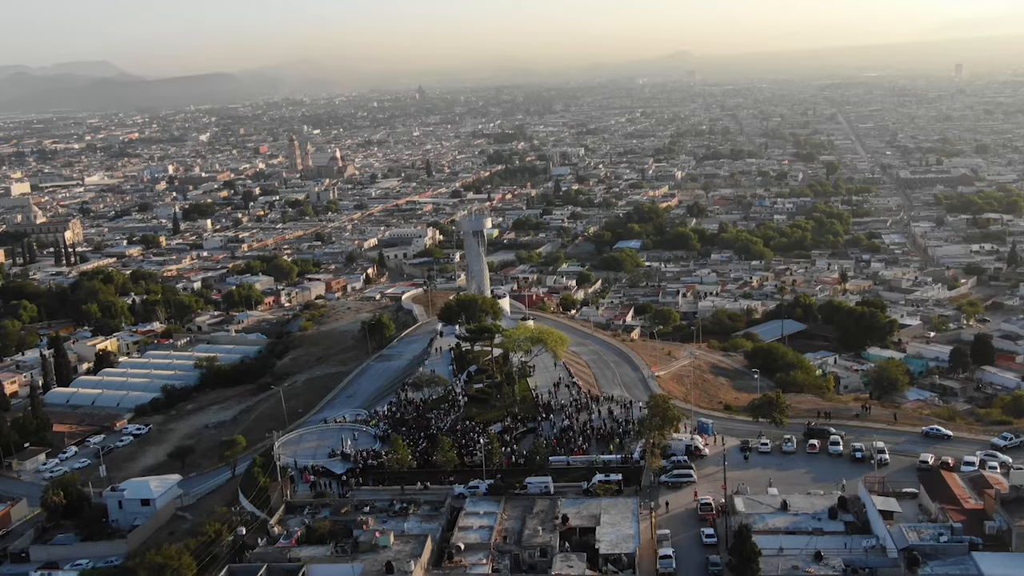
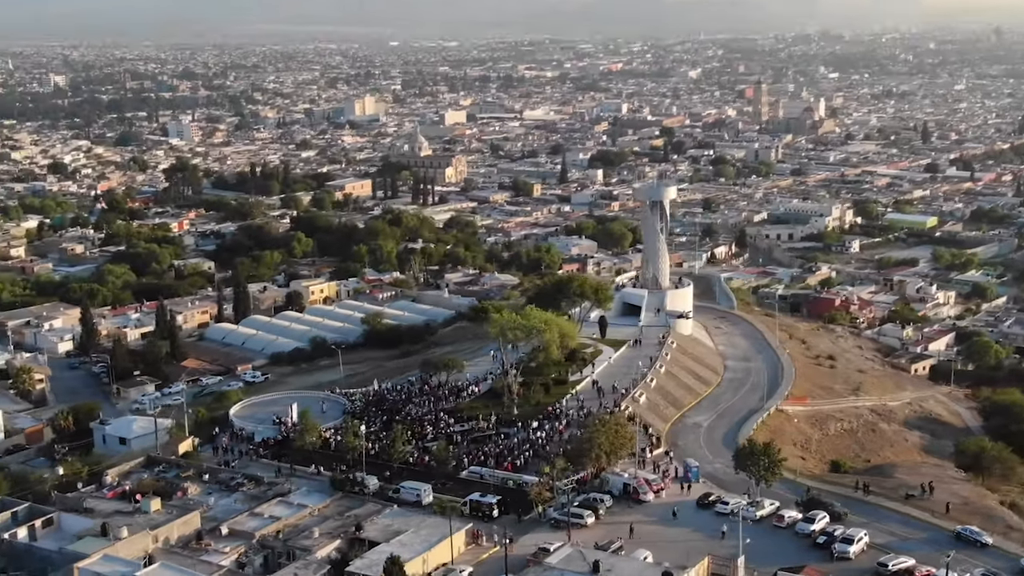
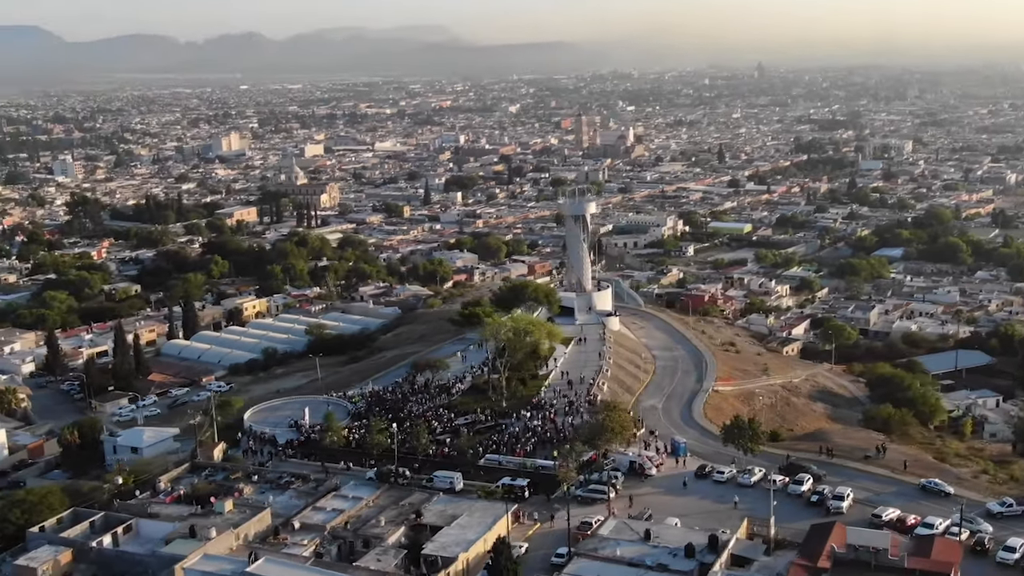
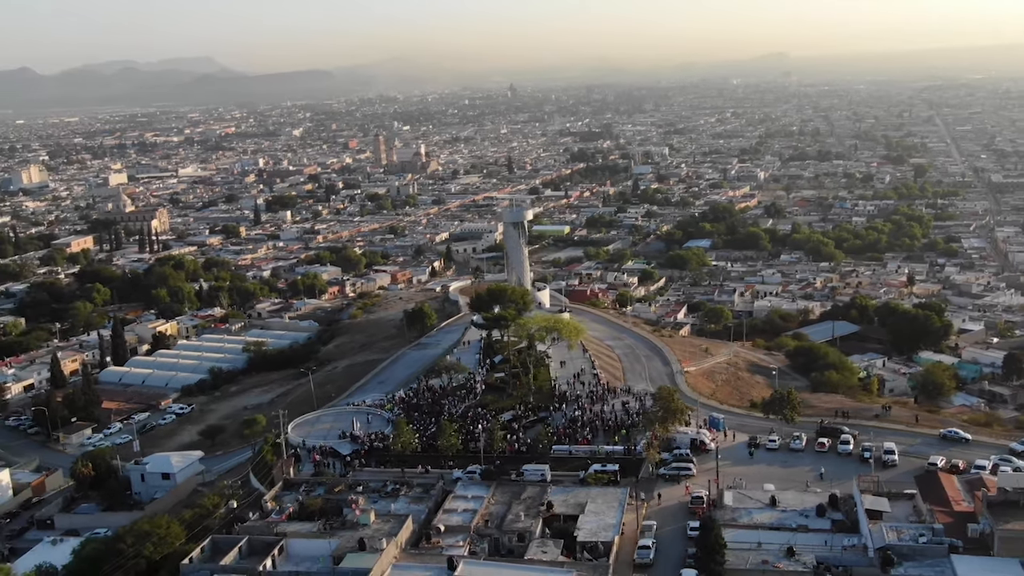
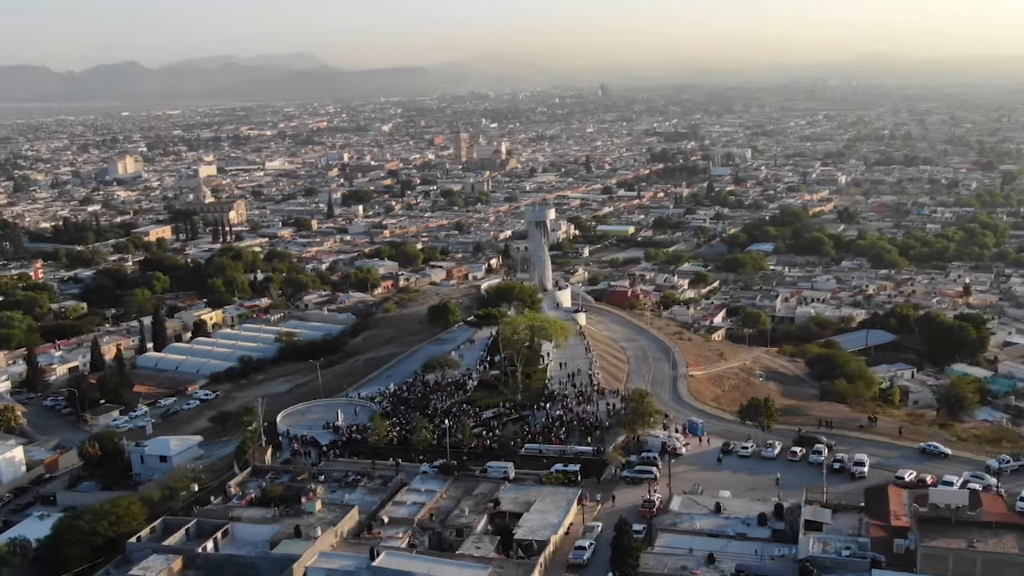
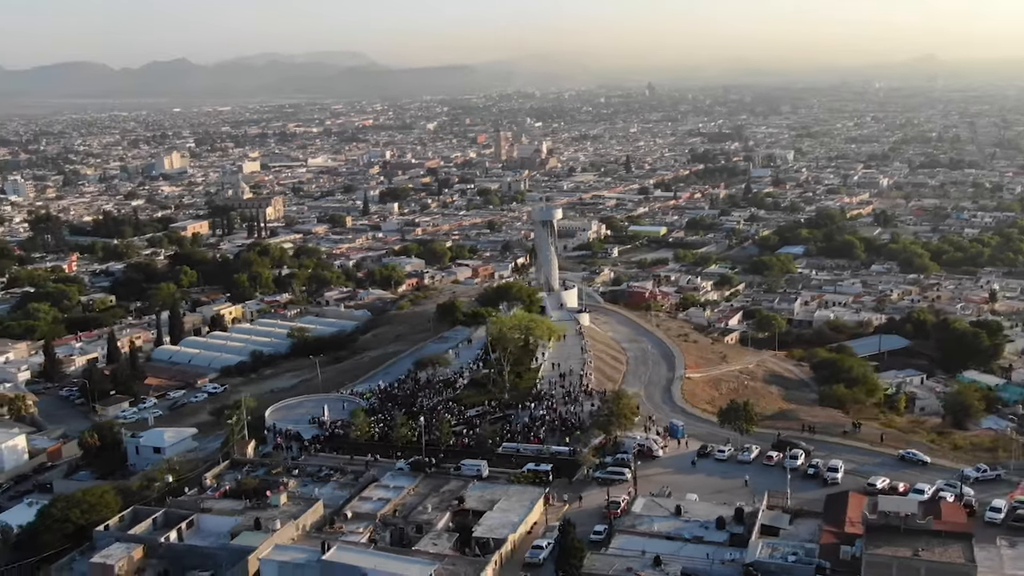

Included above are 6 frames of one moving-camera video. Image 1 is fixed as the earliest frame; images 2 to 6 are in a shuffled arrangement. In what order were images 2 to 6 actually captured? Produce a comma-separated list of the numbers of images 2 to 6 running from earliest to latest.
4, 5, 6, 3, 2
